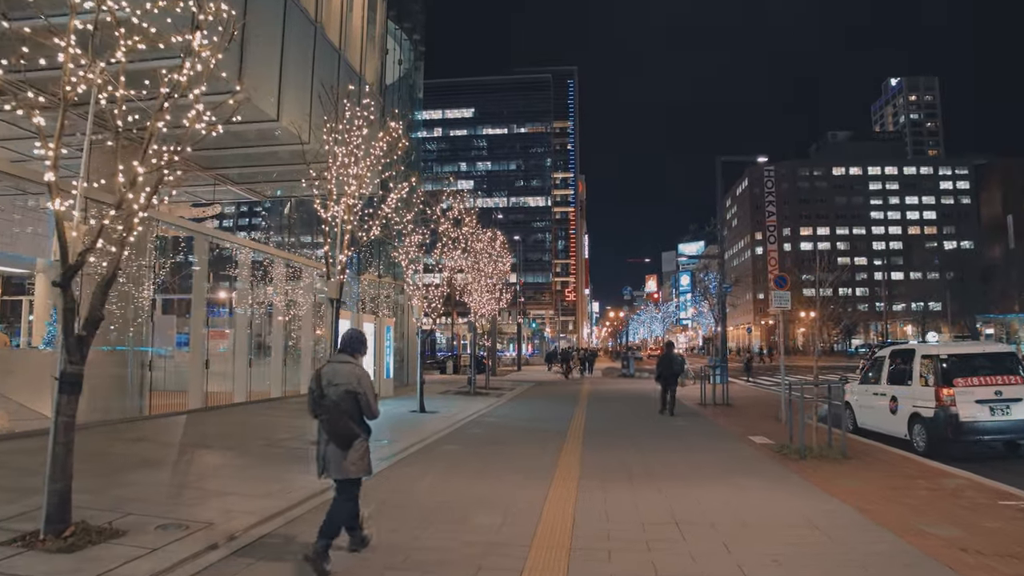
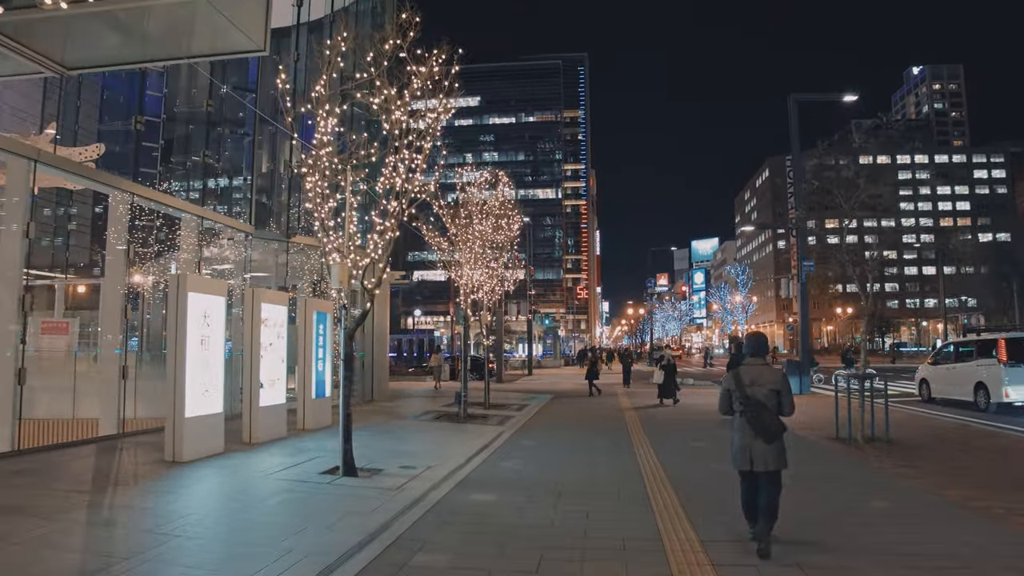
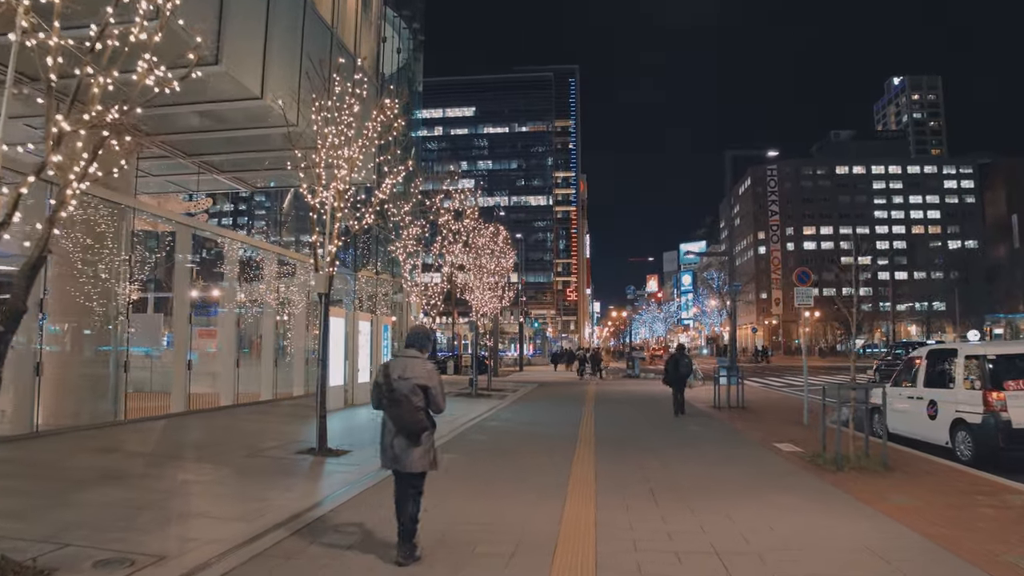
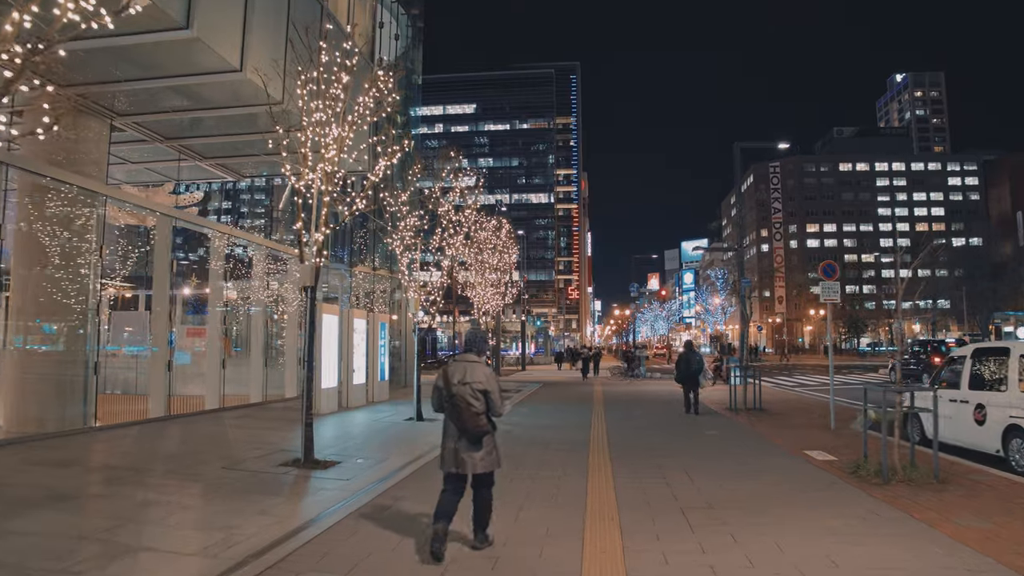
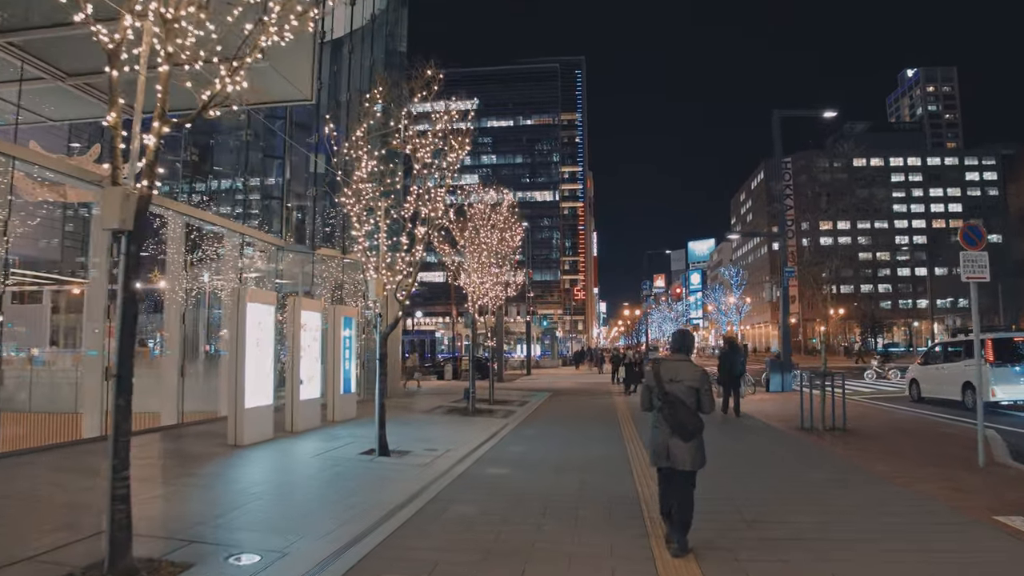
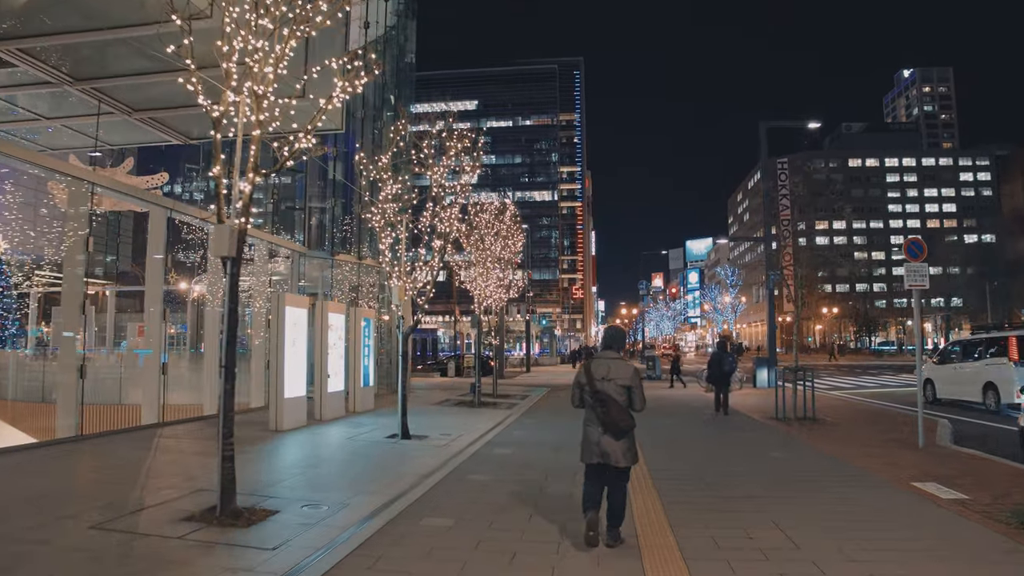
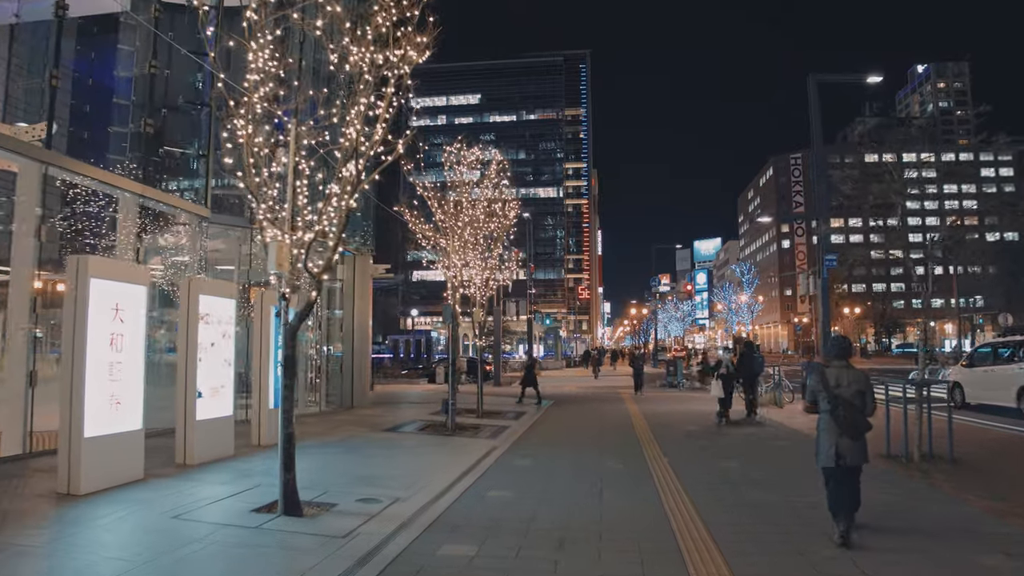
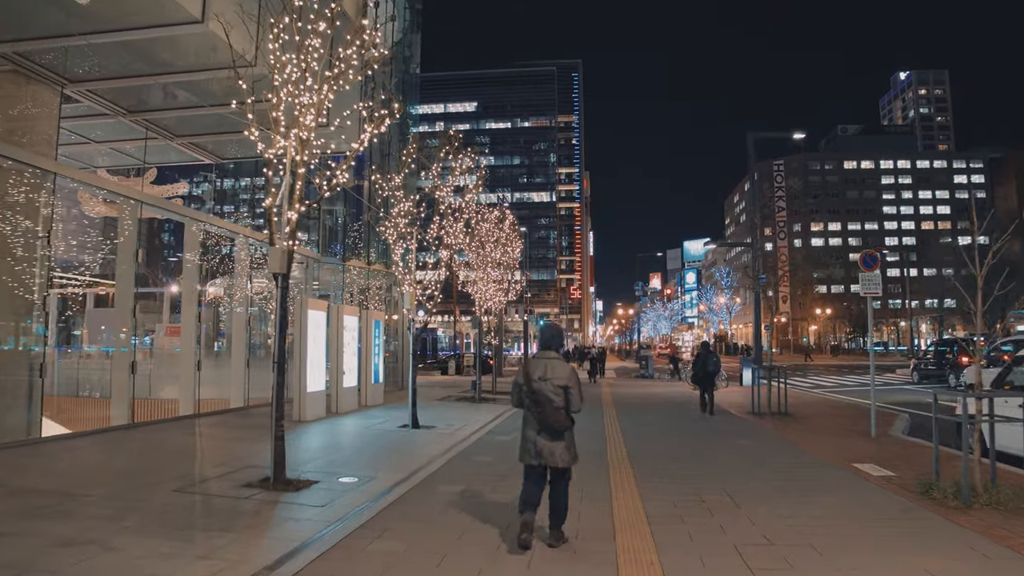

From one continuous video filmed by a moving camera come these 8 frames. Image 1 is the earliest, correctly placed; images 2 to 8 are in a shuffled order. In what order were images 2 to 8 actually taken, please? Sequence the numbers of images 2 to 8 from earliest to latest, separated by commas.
3, 4, 8, 6, 5, 2, 7
